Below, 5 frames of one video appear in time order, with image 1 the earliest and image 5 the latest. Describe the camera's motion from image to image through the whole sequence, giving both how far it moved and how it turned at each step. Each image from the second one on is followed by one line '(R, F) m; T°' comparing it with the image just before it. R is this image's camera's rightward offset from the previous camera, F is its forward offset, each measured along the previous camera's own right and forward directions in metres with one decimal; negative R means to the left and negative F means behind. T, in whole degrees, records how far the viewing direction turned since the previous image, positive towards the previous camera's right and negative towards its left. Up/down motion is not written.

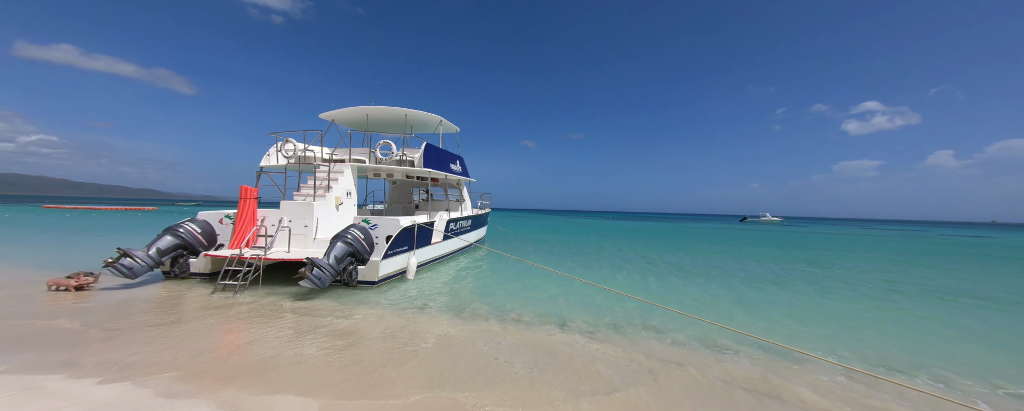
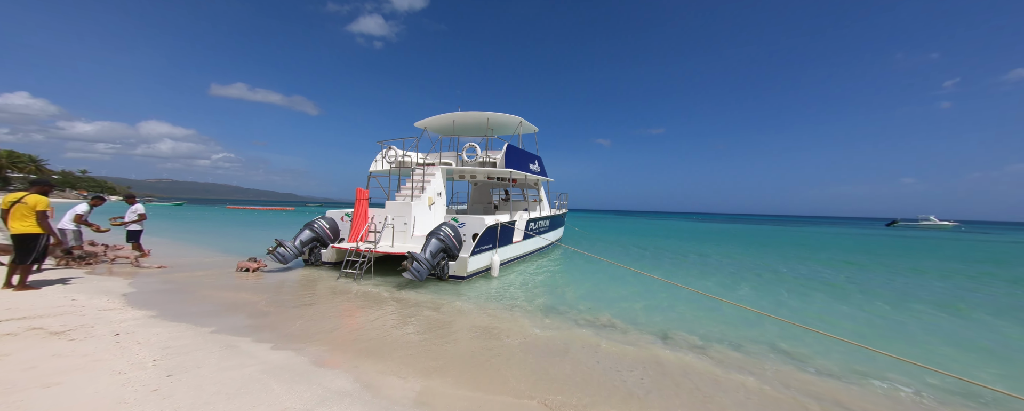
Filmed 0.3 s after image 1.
(-0.2, 0.0) m; -14°
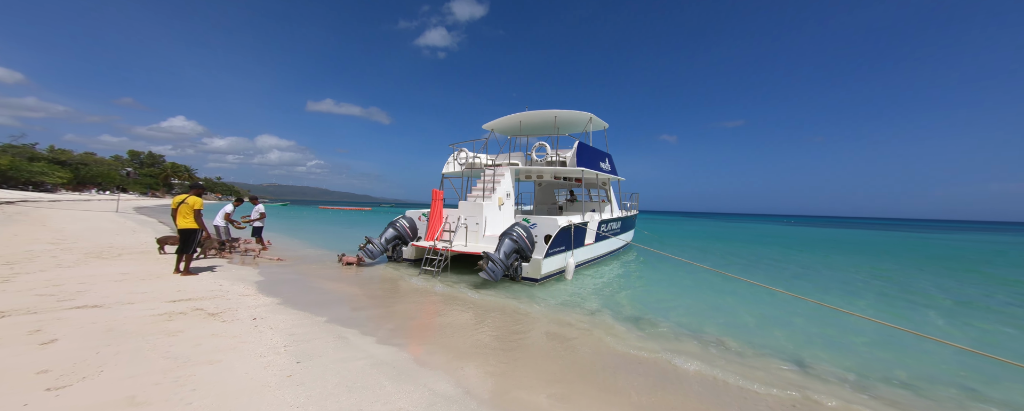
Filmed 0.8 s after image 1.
(-0.4, +0.1) m; -11°
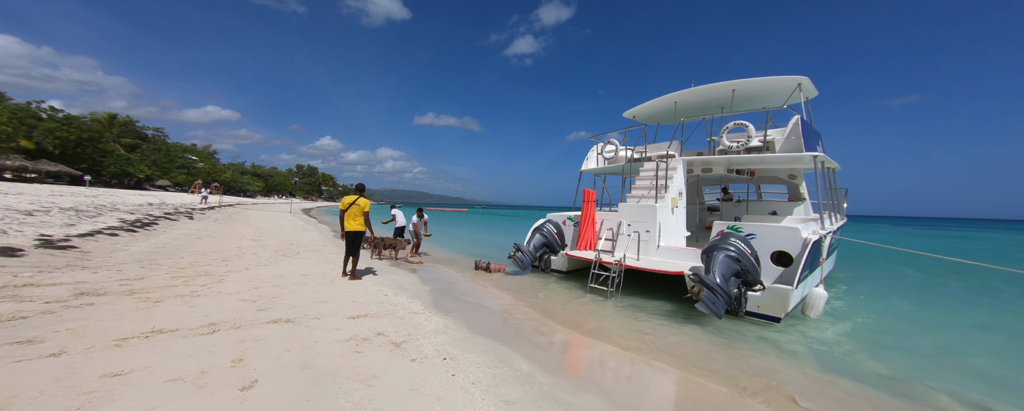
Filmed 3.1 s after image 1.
(-1.9, +1.3) m; -16°
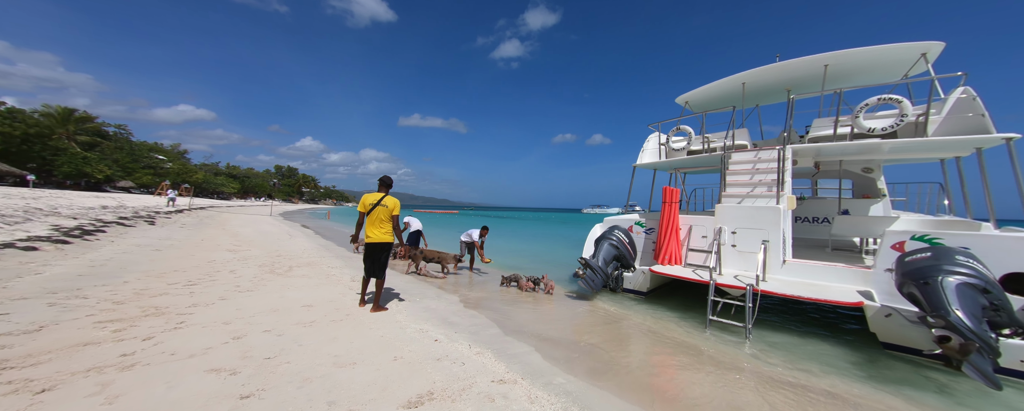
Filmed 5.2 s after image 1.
(-1.5, +1.7) m; +3°
